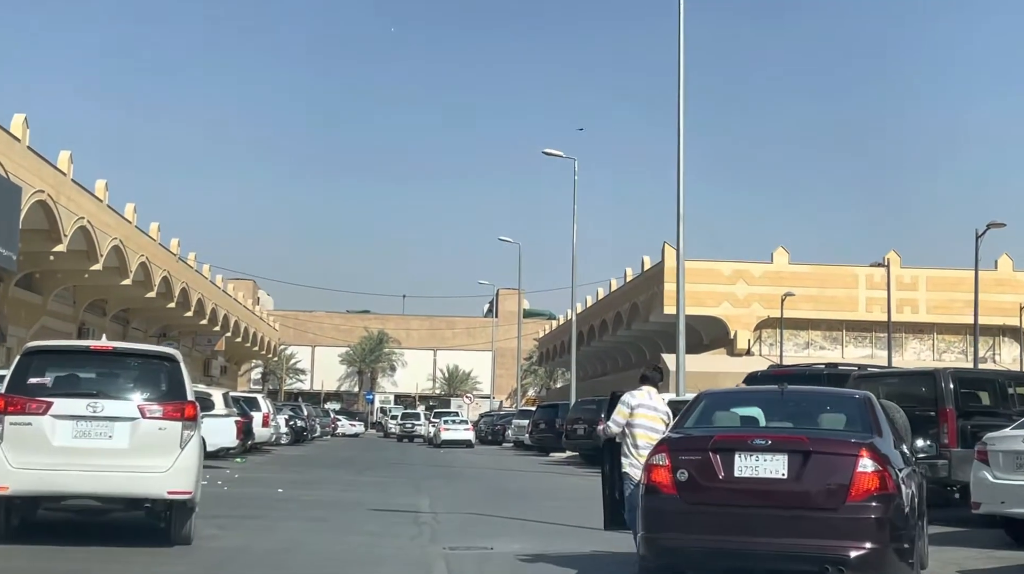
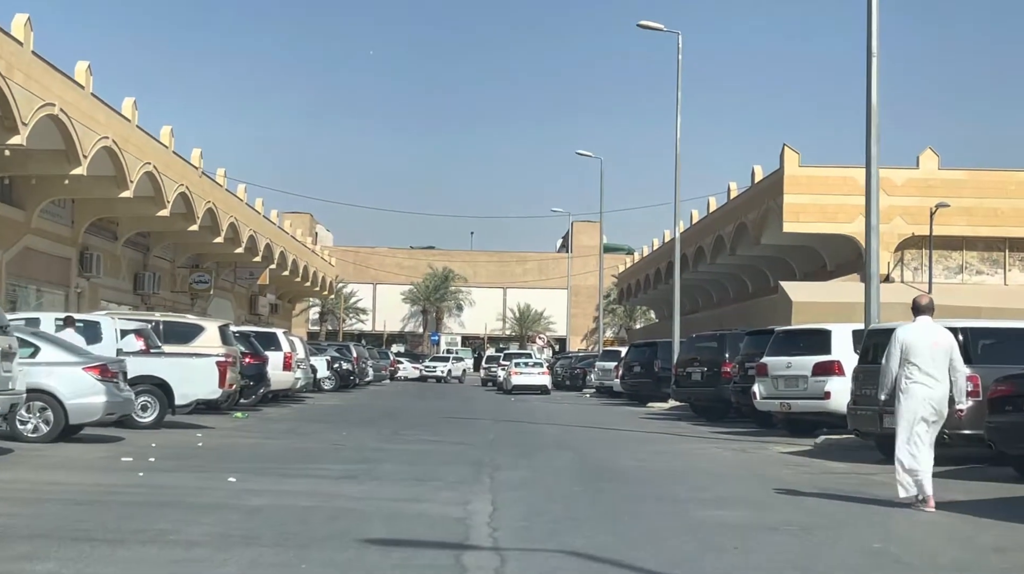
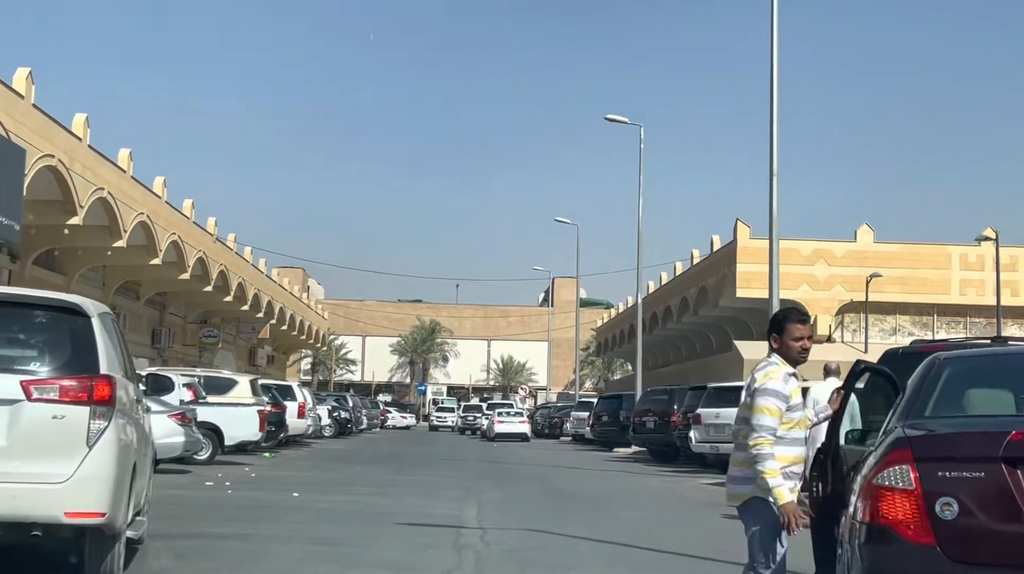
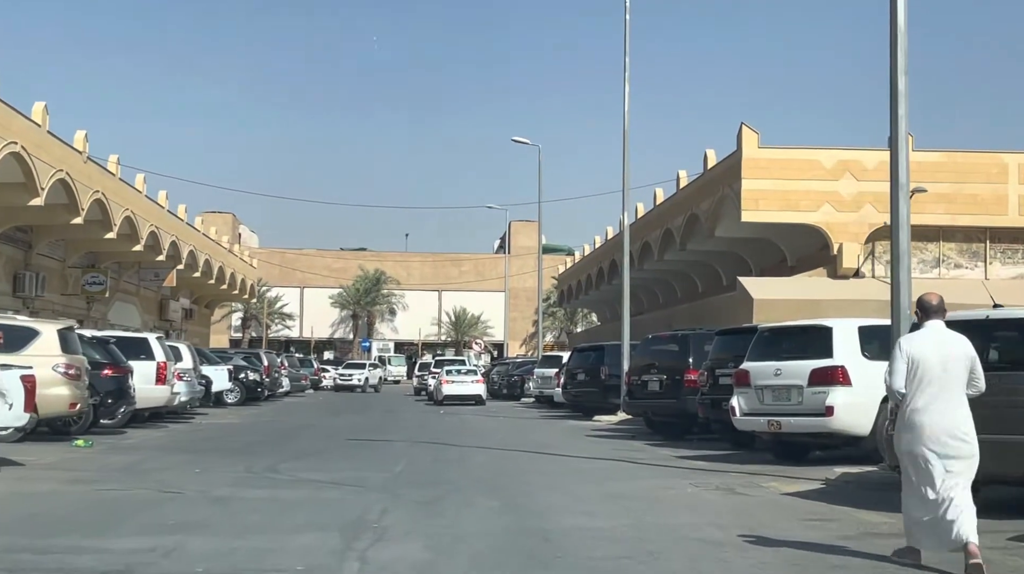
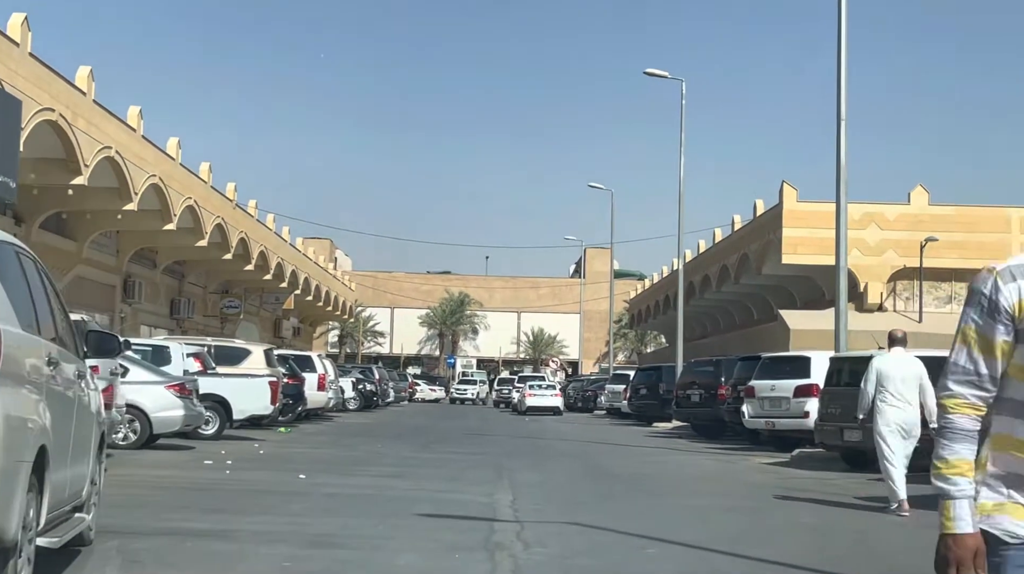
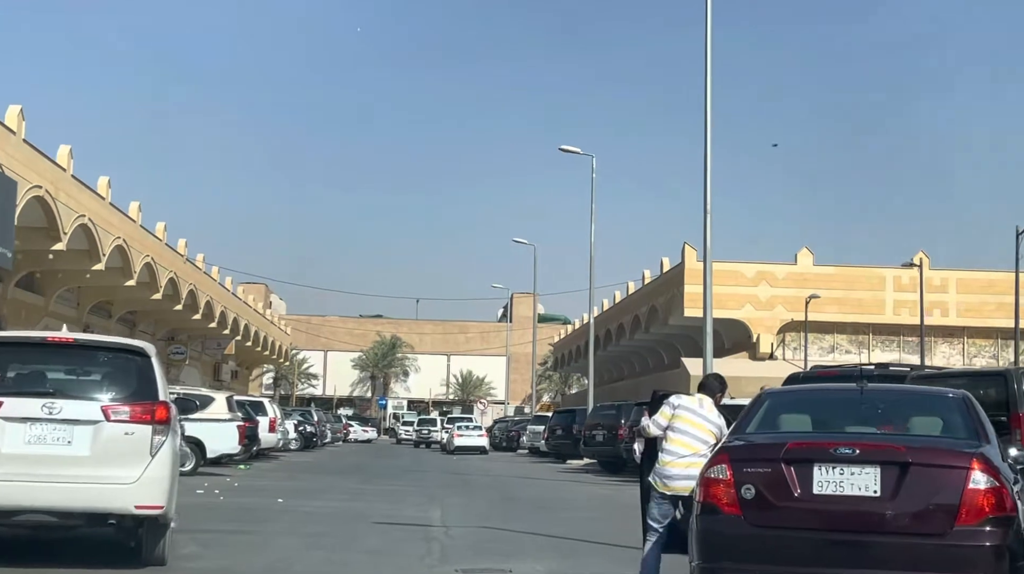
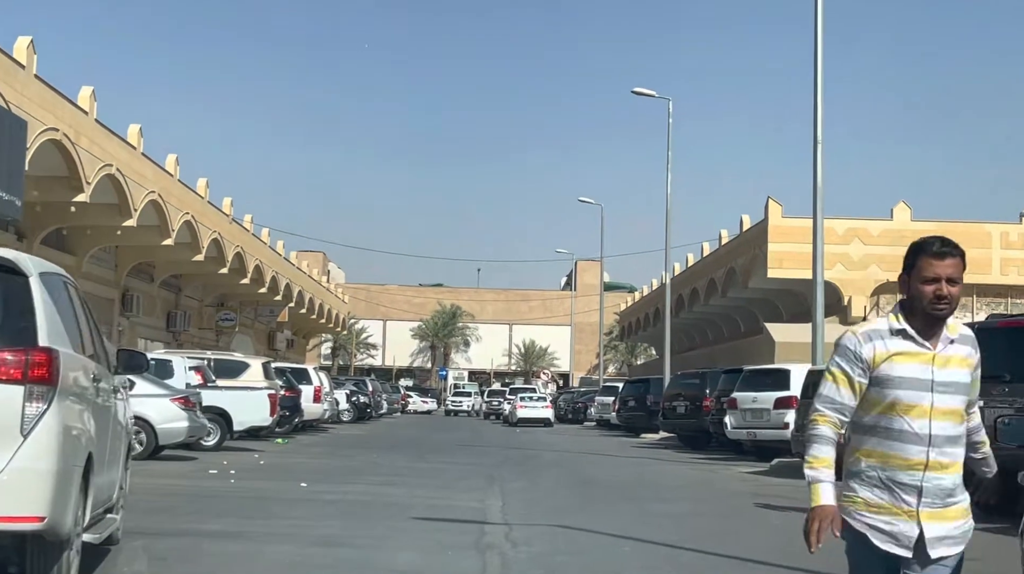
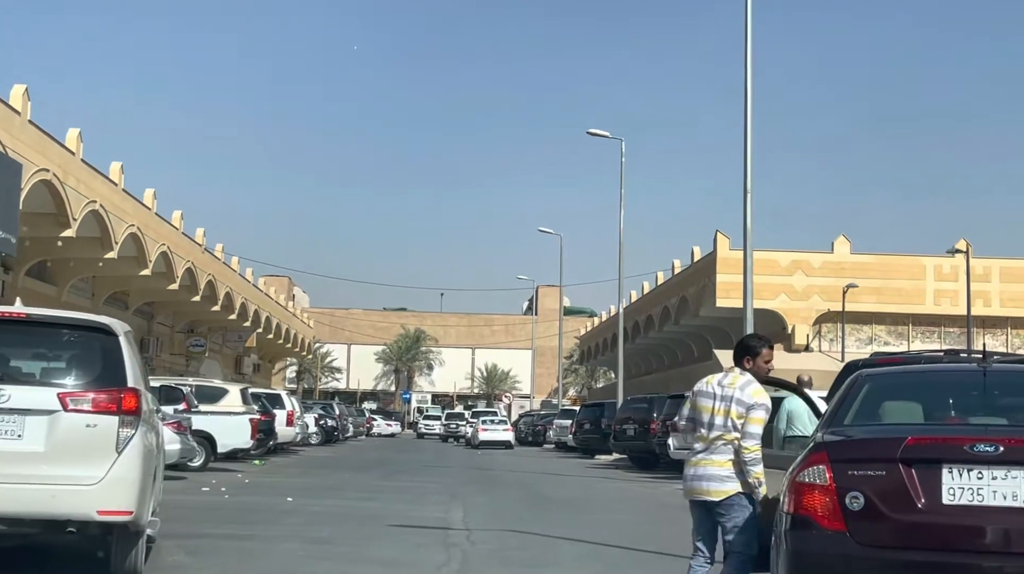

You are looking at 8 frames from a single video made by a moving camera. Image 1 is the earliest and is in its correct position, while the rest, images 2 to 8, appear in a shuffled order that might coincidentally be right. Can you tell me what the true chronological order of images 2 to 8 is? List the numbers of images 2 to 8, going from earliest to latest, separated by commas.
6, 8, 3, 7, 5, 2, 4
